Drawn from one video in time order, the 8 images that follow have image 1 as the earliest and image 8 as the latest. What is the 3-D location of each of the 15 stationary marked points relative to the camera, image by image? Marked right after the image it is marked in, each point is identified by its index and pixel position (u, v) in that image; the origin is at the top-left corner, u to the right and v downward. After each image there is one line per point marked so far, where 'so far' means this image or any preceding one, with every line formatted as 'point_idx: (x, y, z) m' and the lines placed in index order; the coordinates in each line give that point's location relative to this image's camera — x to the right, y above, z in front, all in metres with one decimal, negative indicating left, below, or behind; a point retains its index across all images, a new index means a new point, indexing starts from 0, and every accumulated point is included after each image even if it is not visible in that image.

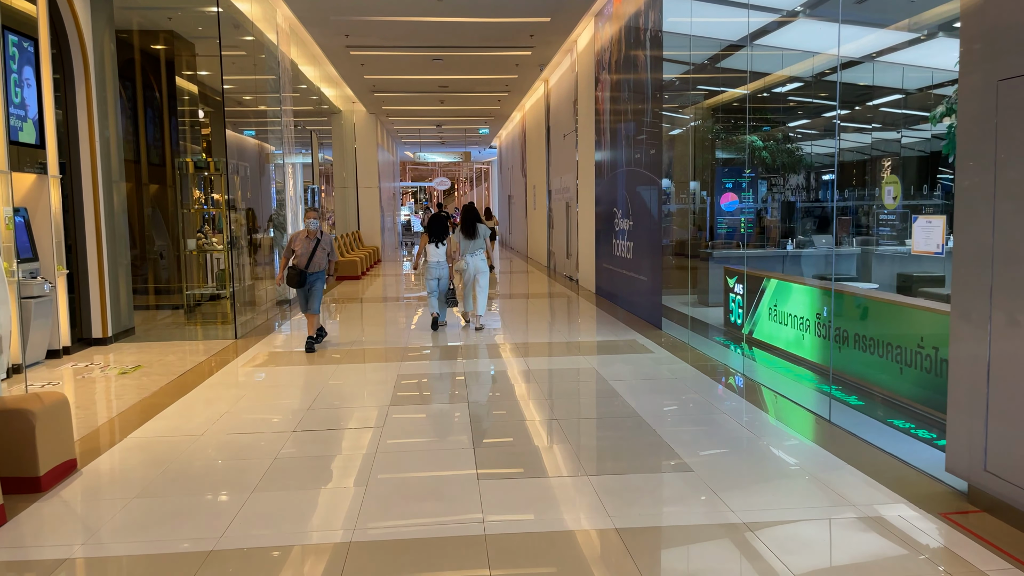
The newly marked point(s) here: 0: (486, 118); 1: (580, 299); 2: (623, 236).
0: (-0.6, +3.6, +16.4) m
1: (+0.8, -0.2, +9.3) m
2: (+1.2, +0.6, +8.5) m
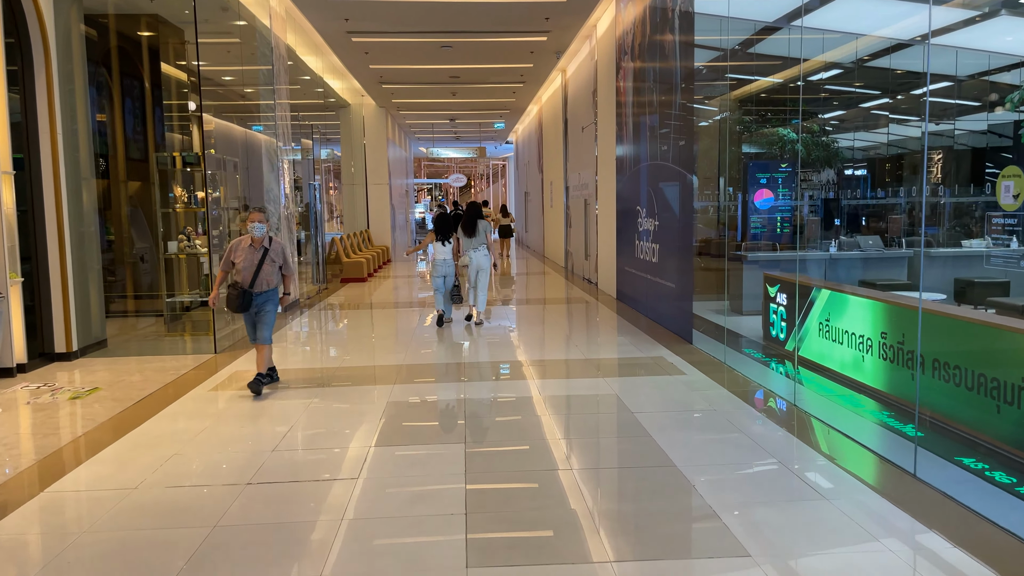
0: (-0.2, +3.6, +15.6) m
1: (+0.9, -0.2, +8.6) m
2: (+1.3, +0.5, +7.7) m
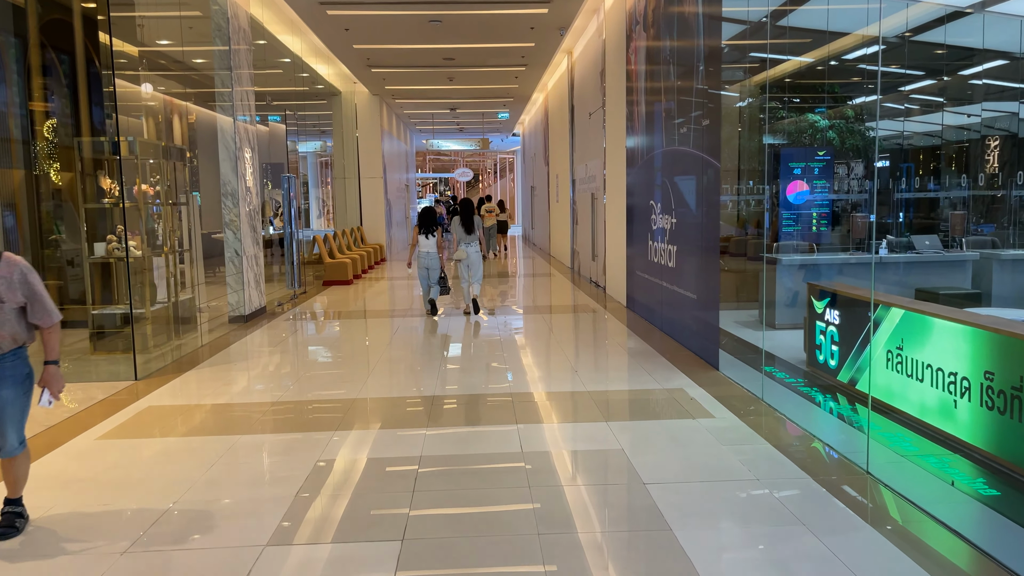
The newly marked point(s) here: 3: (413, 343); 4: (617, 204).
0: (-0.2, +3.6, +14.6) m
1: (+0.9, -0.3, +7.5) m
2: (+1.3, +0.5, +6.7) m
3: (-0.9, -0.4, +7.0) m
4: (+1.1, +0.9, +8.1) m
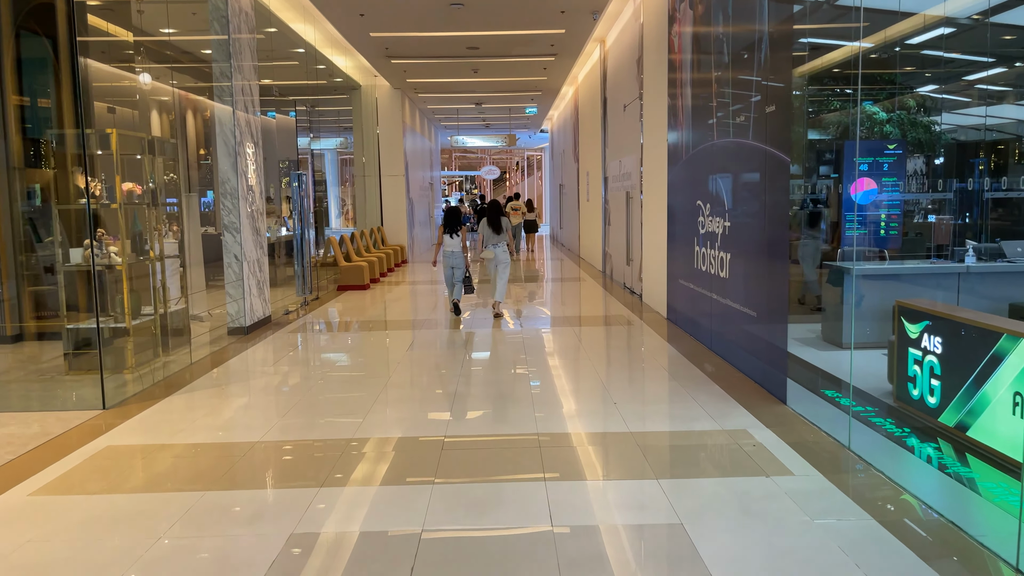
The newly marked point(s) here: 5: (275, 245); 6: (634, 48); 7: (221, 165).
0: (+0.3, +3.5, +13.9) m
1: (+1.1, -0.4, +6.8) m
2: (+1.5, +0.4, +5.9) m
3: (-0.6, -0.5, +6.4) m
4: (+1.3, +0.8, +7.3) m
5: (-2.6, +0.5, +8.3) m
6: (+1.3, +2.6, +8.3) m
7: (-2.3, +1.0, +6.2) m
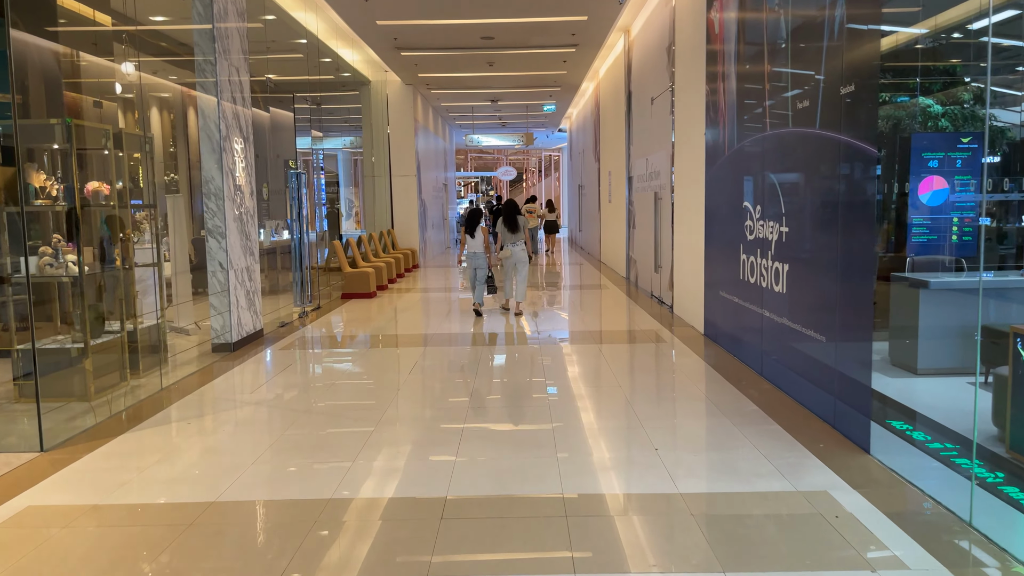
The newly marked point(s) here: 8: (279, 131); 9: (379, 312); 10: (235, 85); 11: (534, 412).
0: (+0.6, +3.4, +13.2) m
1: (+1.3, -0.4, +6.0) m
2: (+1.6, +0.3, +5.2) m
3: (-0.5, -0.6, +5.7) m
4: (+1.5, +0.7, +6.6) m
5: (-2.4, +0.4, +7.6) m
6: (+1.5, +2.5, +7.6) m
7: (-2.2, +0.9, +5.5) m
8: (-2.4, +1.6, +8.1) m
9: (-1.5, -0.3, +8.9) m
10: (-2.1, +1.5, +5.9) m
11: (+0.1, -0.7, +4.5) m
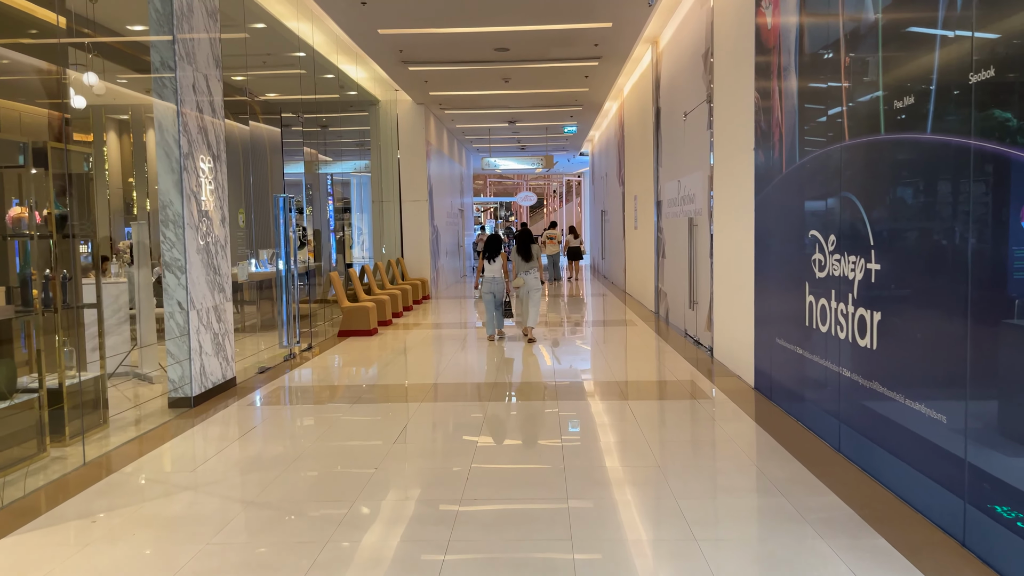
0: (+0.9, +2.9, +12.3) m
1: (+1.3, -0.7, +5.1) m
2: (+1.7, 0.0, +4.2) m
3: (-0.4, -0.9, +4.8) m
4: (+1.6, +0.4, +5.7) m
5: (-2.3, 0.0, +6.8) m
6: (+1.6, +2.1, +6.7) m
7: (-2.1, +0.6, +4.7) m
8: (-2.3, +1.3, +7.3) m
9: (-1.4, -0.7, +8.1) m
10: (-2.0, +1.3, +5.1) m
11: (+0.2, -1.0, +3.5) m
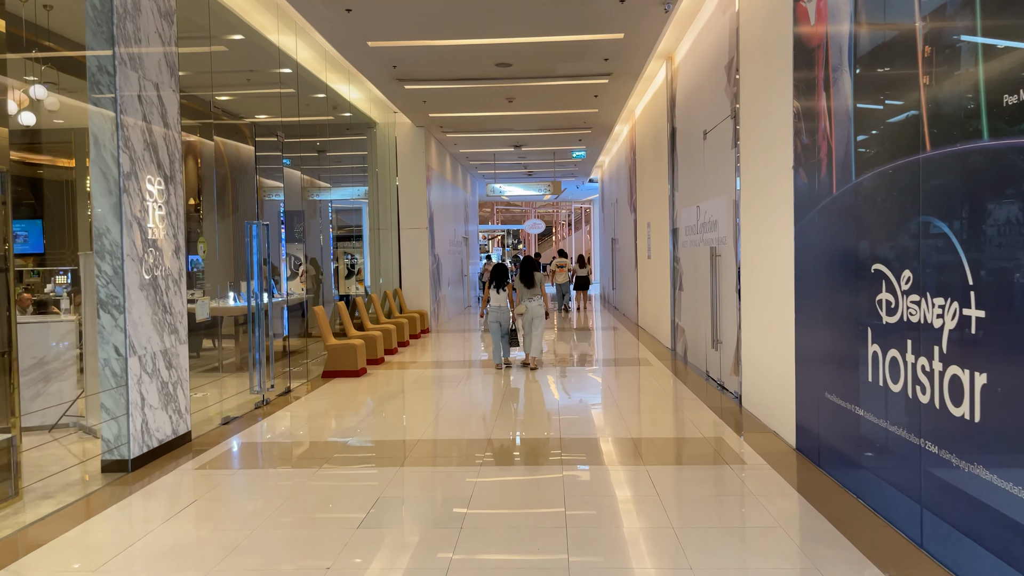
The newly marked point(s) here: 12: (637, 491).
0: (+1.0, +2.4, +11.7) m
1: (+1.3, -1.0, +4.3) m
2: (+1.6, -0.2, +3.5) m
3: (-0.5, -1.1, +4.0) m
4: (+1.6, +0.2, +4.9) m
5: (-2.3, -0.3, +6.1) m
6: (+1.6, +1.8, +6.0) m
7: (-2.1, +0.4, +4.0) m
8: (-2.3, +1.0, +6.7) m
9: (-1.3, -1.0, +7.3) m
10: (-2.0, +1.0, +4.4) m
11: (+0.1, -1.1, +2.8) m
12: (+0.6, -1.1, +4.0) m
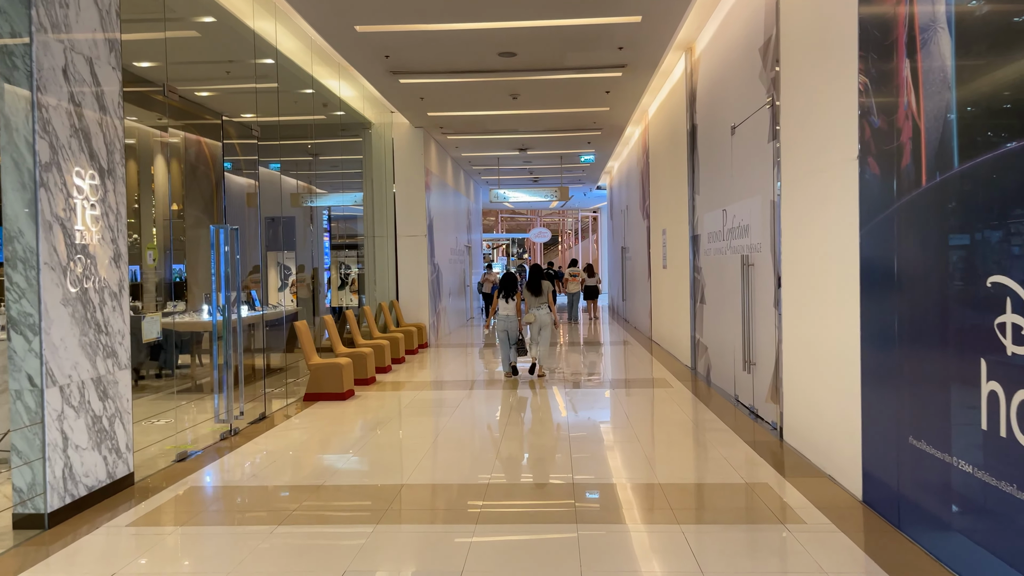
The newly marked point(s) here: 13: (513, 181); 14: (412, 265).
0: (+1.1, +2.2, +11.0) m
1: (+1.3, -1.0, +3.6) m
2: (+1.7, -0.2, +2.7) m
3: (-0.4, -1.2, +3.3) m
4: (+1.6, +0.1, +4.2) m
5: (-2.3, -0.3, +5.4) m
6: (+1.6, +1.7, +5.3) m
7: (-2.1, +0.3, +3.3) m
8: (-2.2, +0.9, +5.9) m
9: (-1.3, -1.1, +6.6) m
10: (-2.0, +1.0, +3.7) m
11: (+0.1, -1.2, +2.0) m
12: (+0.7, -1.1, +3.2) m
13: (0.0, +2.4, +18.3) m
14: (-1.4, +0.3, +11.2) m
